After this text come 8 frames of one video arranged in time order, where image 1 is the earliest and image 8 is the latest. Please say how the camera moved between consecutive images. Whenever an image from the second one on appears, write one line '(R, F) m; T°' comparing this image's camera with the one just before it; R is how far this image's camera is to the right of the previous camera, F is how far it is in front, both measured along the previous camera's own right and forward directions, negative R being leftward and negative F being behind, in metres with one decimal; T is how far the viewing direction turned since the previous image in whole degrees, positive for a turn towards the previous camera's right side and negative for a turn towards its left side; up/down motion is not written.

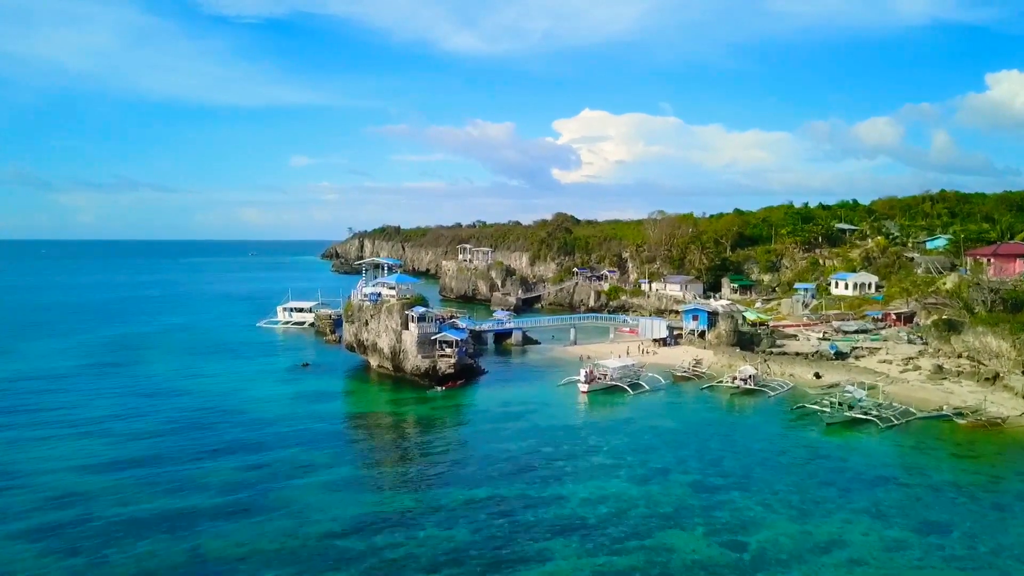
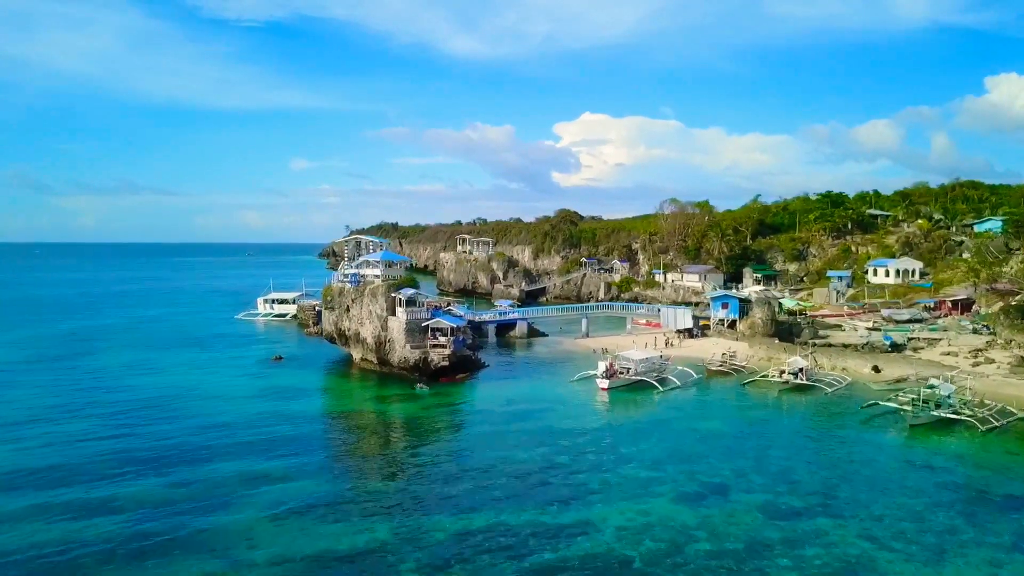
(-0.2, +7.1) m; 0°
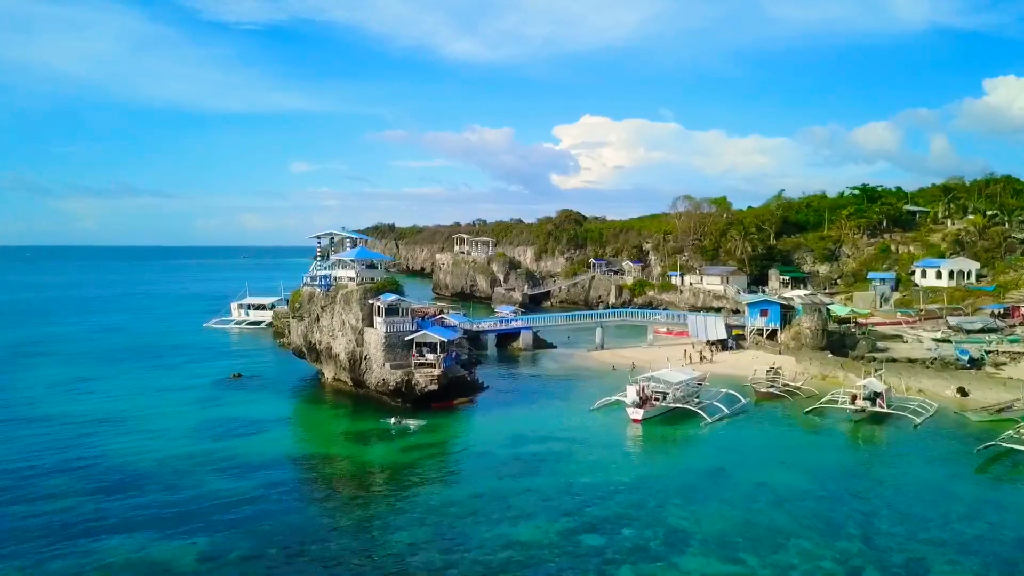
(-0.2, +7.5) m; 0°
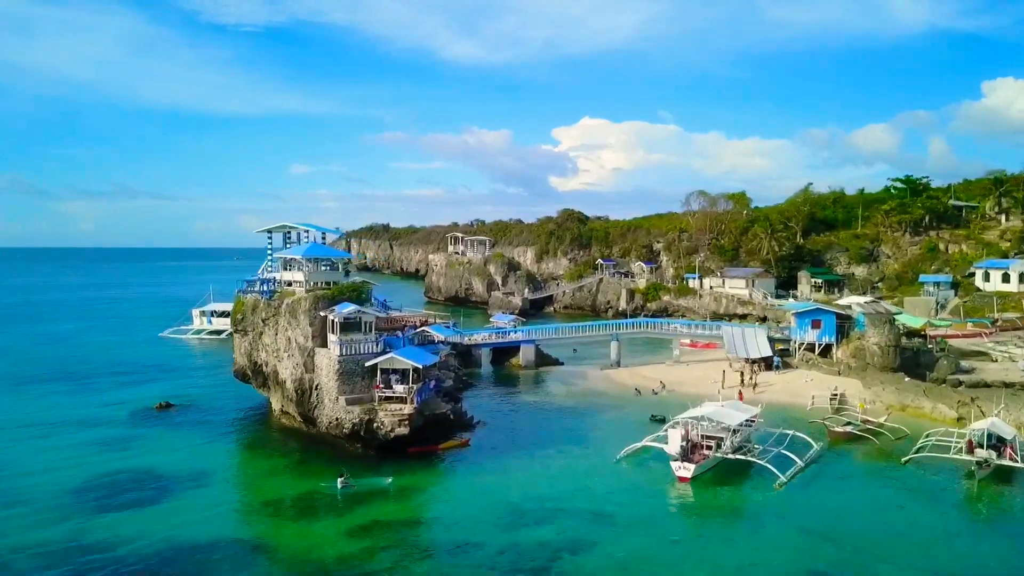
(+0.1, +8.0) m; 0°
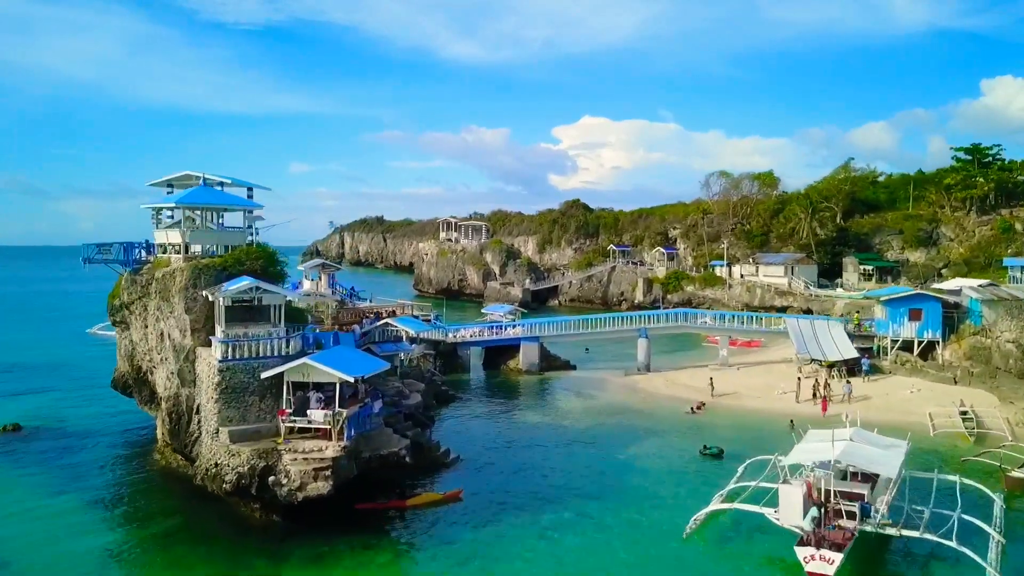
(+0.1, +9.3) m; 0°
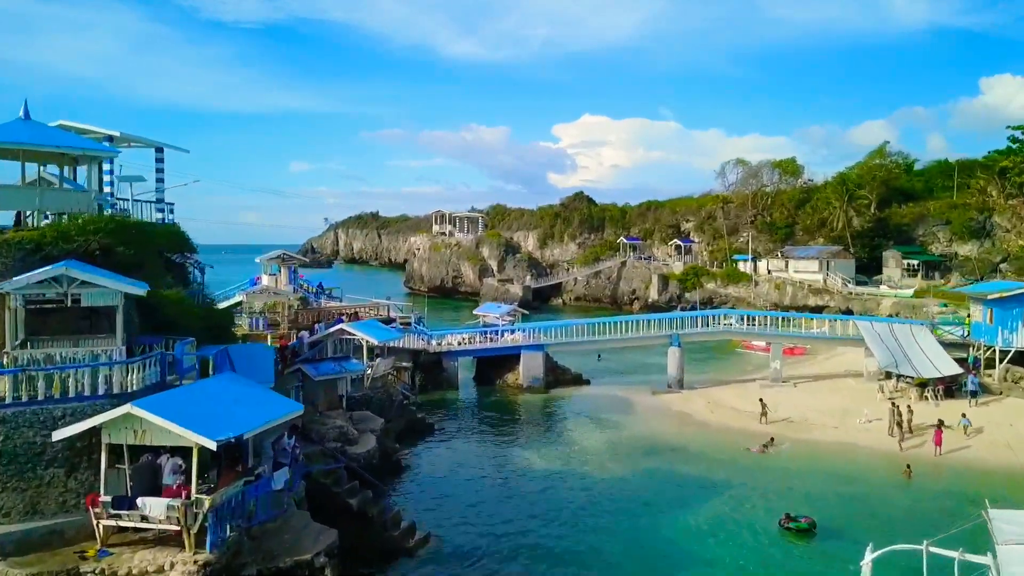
(0.0, +6.3) m; 0°
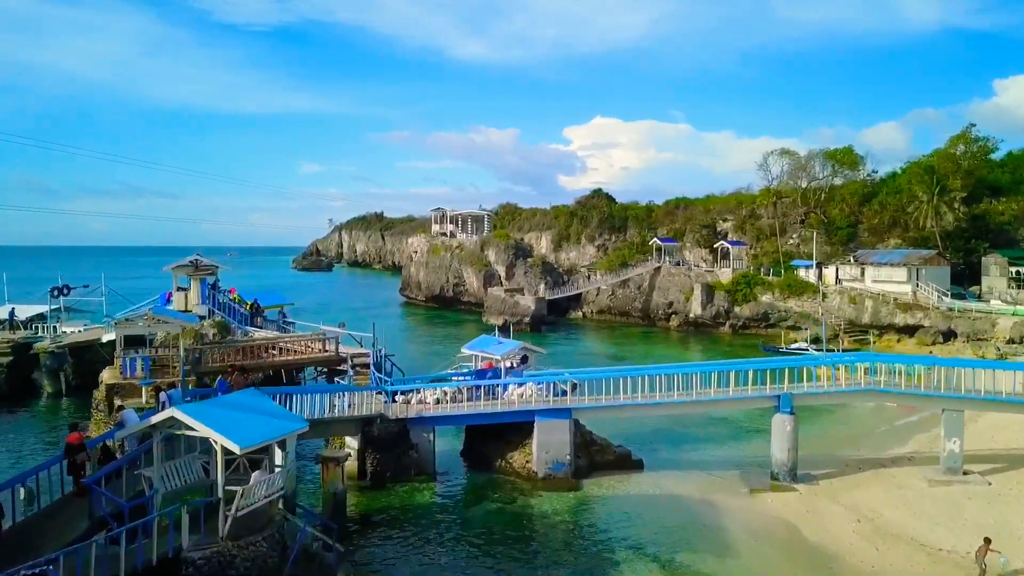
(0.0, +9.5) m; -1°
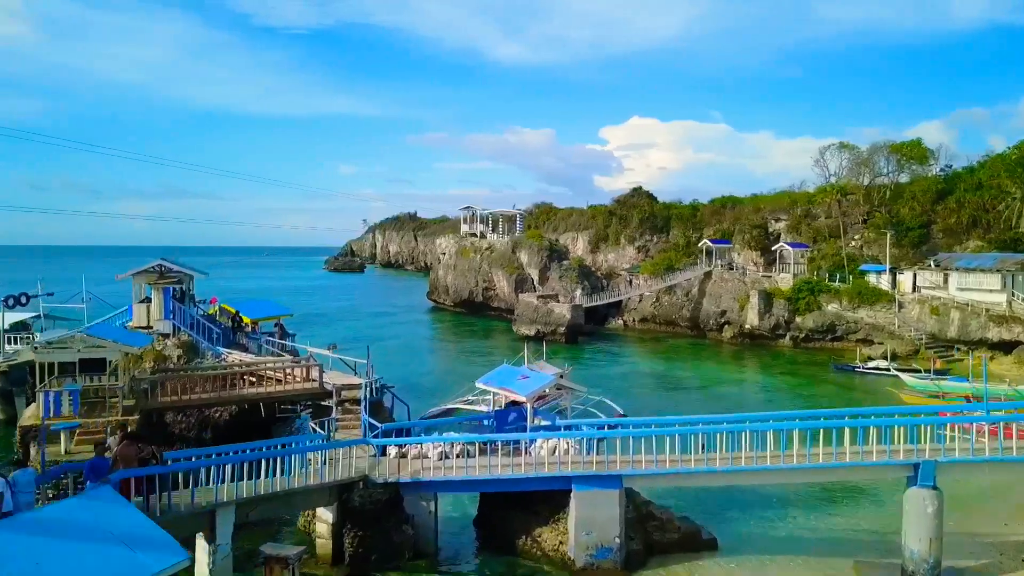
(+0.1, +4.2) m; -2°
